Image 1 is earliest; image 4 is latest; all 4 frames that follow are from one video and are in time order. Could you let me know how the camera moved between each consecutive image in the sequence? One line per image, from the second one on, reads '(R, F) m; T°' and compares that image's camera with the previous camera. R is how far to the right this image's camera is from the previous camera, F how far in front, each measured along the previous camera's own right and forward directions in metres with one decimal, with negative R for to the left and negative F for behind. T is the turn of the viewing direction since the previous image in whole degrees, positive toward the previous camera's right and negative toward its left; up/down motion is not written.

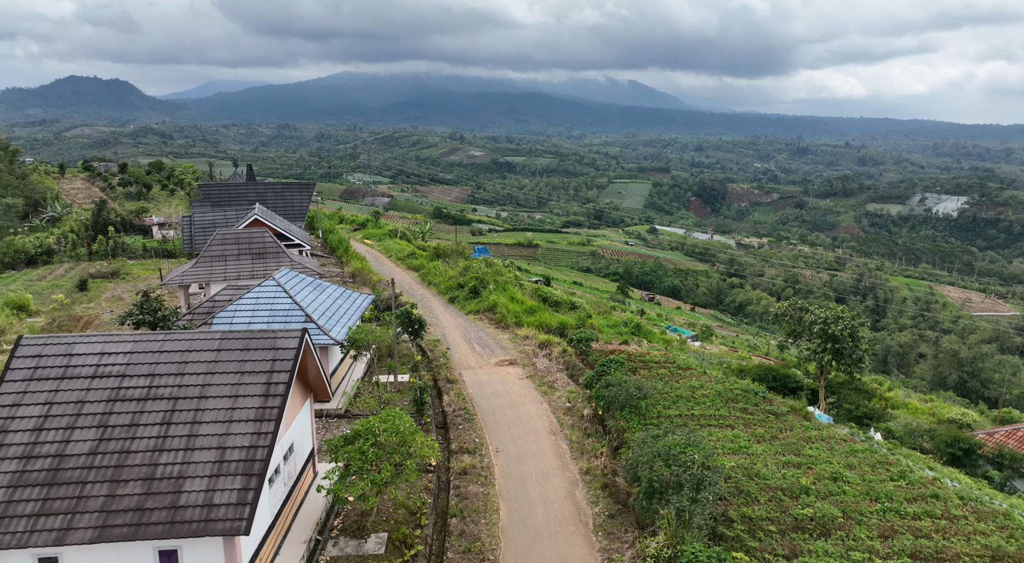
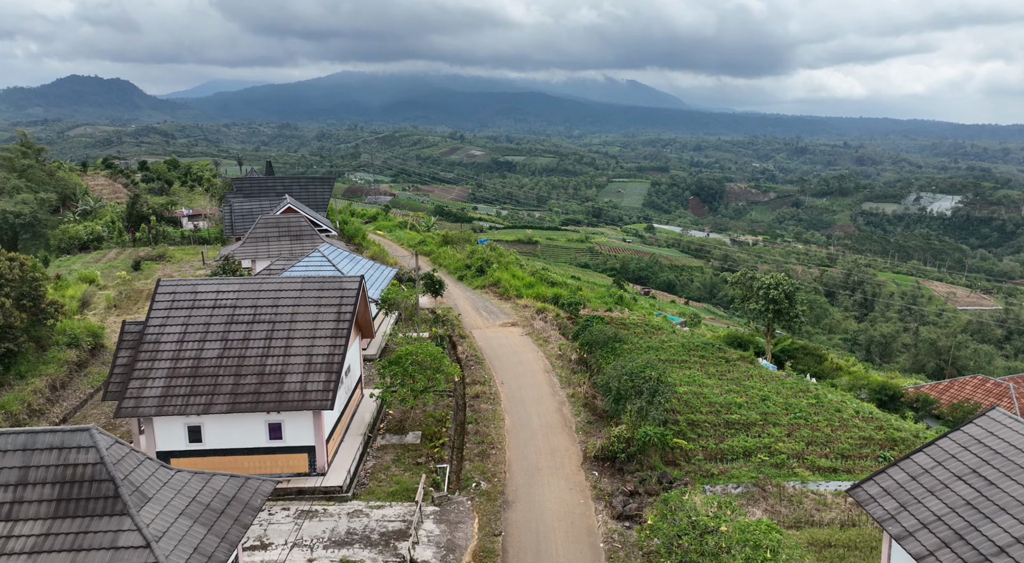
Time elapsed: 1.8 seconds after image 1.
(-0.1, -4.3) m; 0°
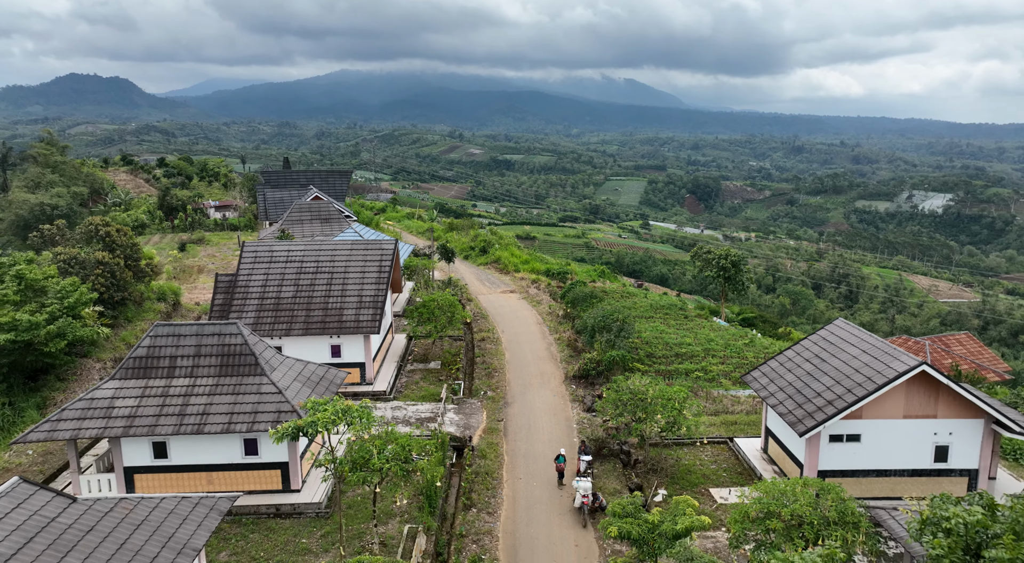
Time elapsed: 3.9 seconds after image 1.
(0.0, -5.1) m; 0°
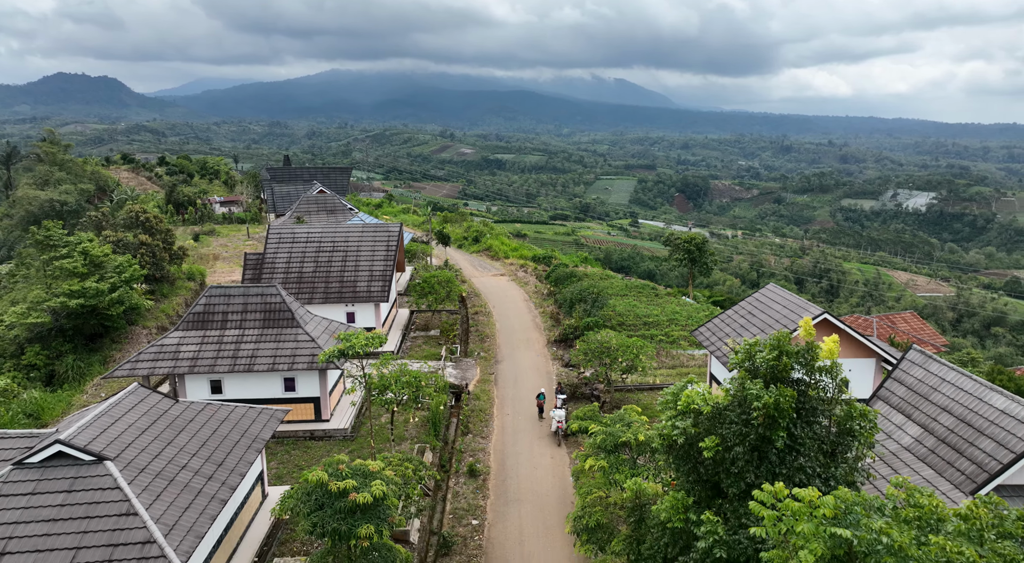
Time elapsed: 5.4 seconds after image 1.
(+0.1, -3.3) m; +1°
